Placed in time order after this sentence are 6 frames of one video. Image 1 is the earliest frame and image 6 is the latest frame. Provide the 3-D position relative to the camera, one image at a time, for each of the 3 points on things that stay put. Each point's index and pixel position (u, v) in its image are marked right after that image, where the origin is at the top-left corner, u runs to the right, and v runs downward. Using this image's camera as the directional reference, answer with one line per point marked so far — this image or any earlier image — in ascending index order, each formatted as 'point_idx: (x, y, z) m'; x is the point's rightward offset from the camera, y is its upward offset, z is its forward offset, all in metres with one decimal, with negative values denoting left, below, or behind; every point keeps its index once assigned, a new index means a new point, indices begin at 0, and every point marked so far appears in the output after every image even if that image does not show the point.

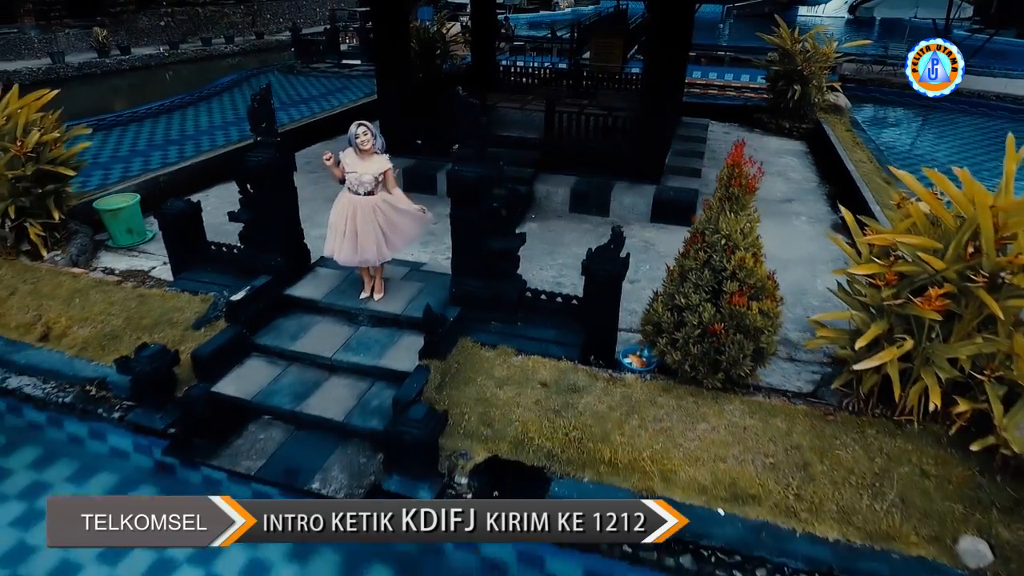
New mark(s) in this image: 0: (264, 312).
0: (-1.7, -0.1, +4.3) m
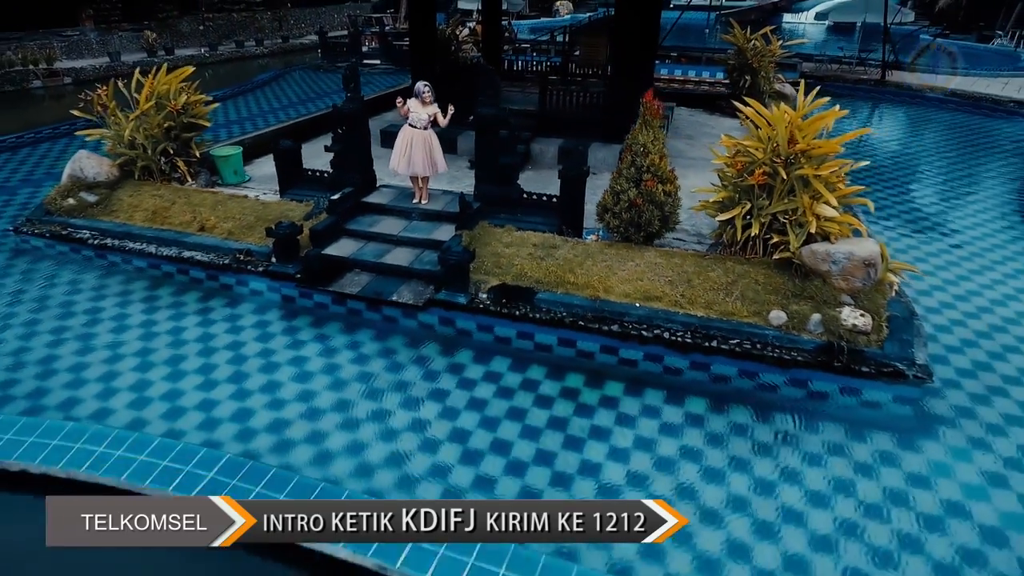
0: (-1.7, +0.8, +6.5) m
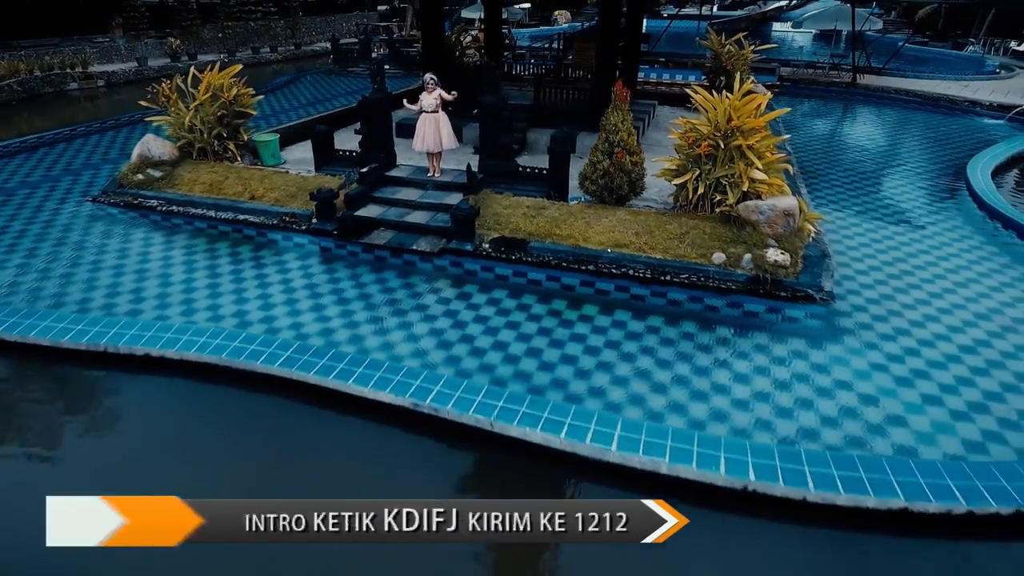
0: (-1.7, +1.3, +7.8) m
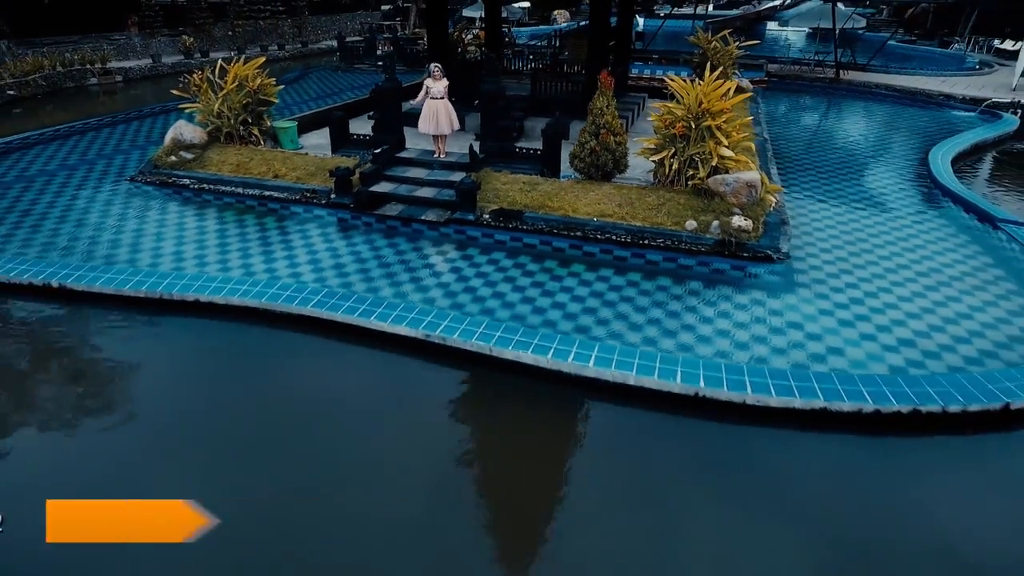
0: (-1.7, +1.8, +8.7) m
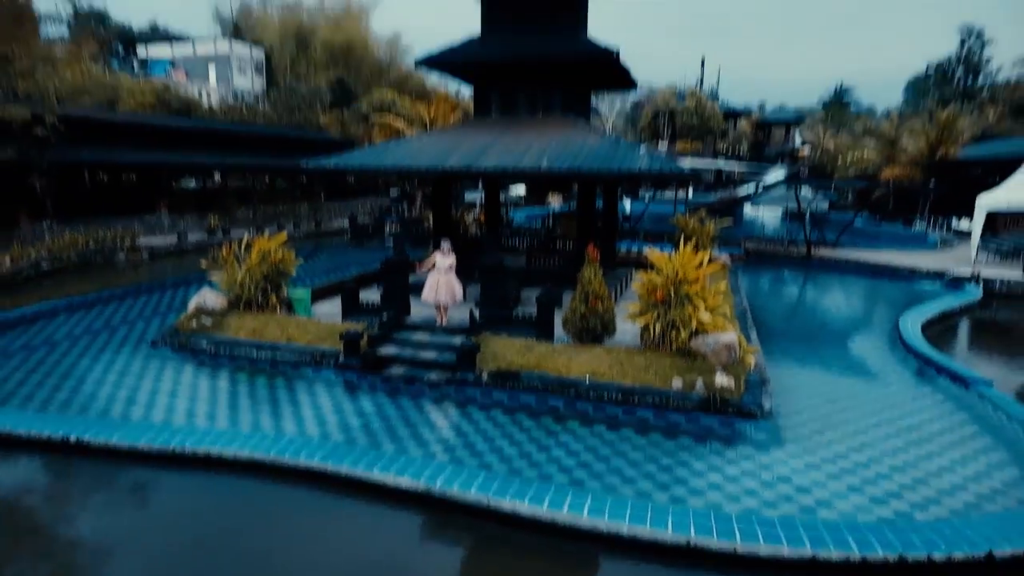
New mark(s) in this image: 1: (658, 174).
0: (-1.8, -0.6, +9.4) m
1: (+2.2, +1.7, +9.5) m
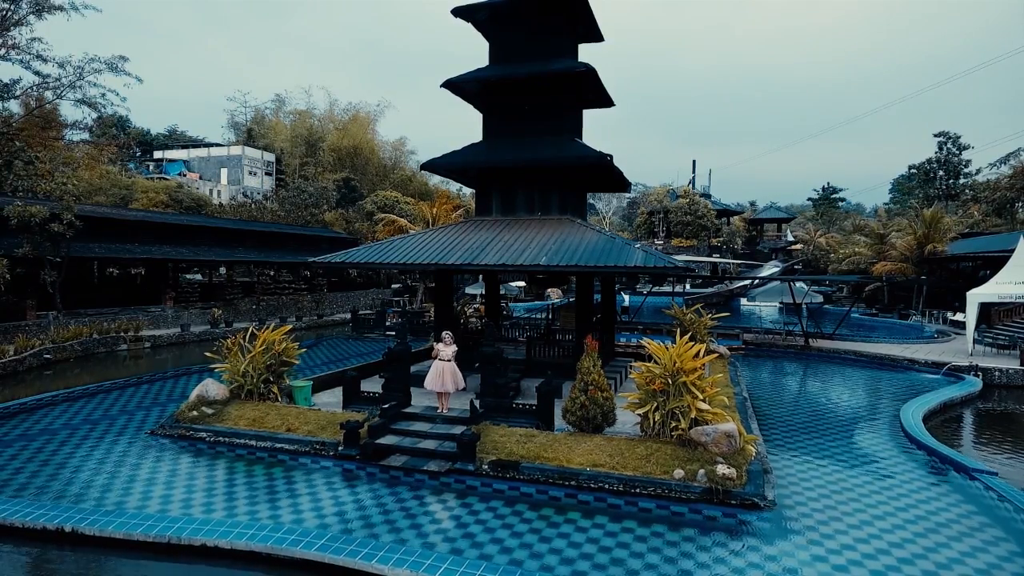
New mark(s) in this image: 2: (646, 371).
0: (-1.8, -1.9, +9.4) m
1: (+2.2, +0.3, +9.8) m
2: (+1.9, -1.2, +8.8) m
